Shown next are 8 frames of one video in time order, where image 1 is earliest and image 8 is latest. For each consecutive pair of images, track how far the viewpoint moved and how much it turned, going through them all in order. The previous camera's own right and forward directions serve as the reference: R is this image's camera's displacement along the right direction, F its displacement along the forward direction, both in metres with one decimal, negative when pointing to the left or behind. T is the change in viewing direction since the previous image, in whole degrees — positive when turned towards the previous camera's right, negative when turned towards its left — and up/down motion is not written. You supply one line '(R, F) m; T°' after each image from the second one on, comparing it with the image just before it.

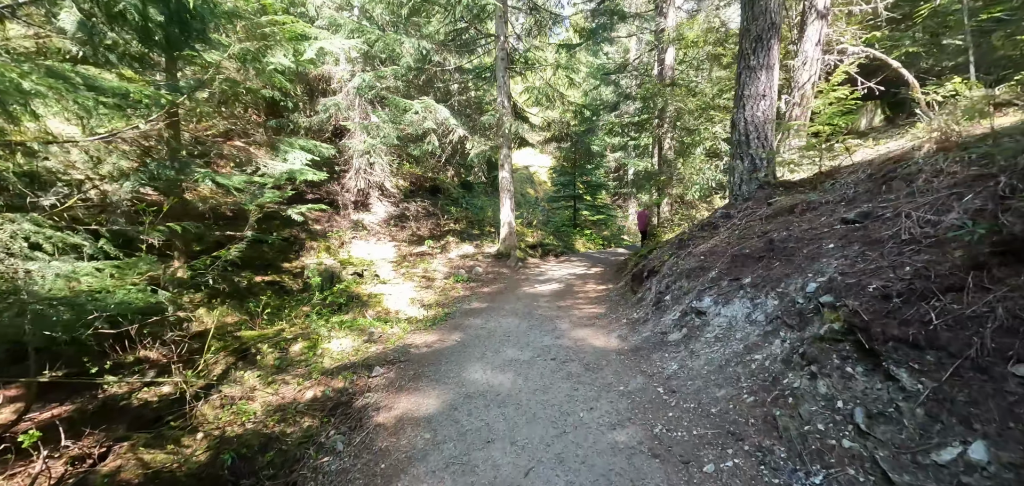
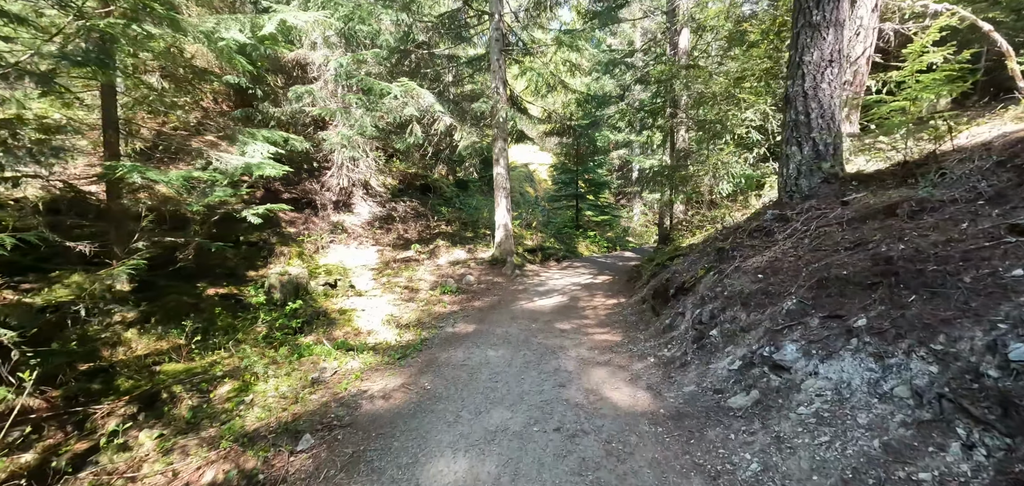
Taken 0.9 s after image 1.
(+0.1, +1.8) m; 0°
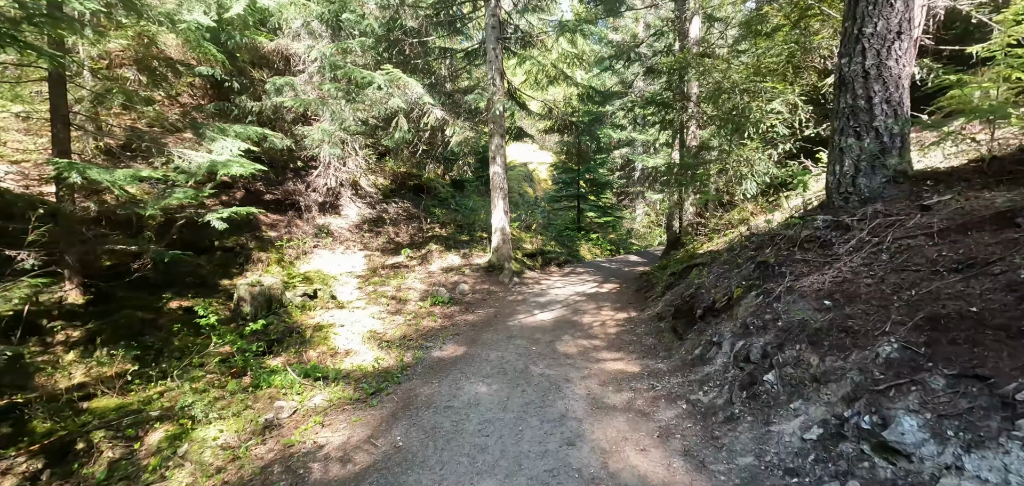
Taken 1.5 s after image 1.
(0.0, +1.1) m; 0°
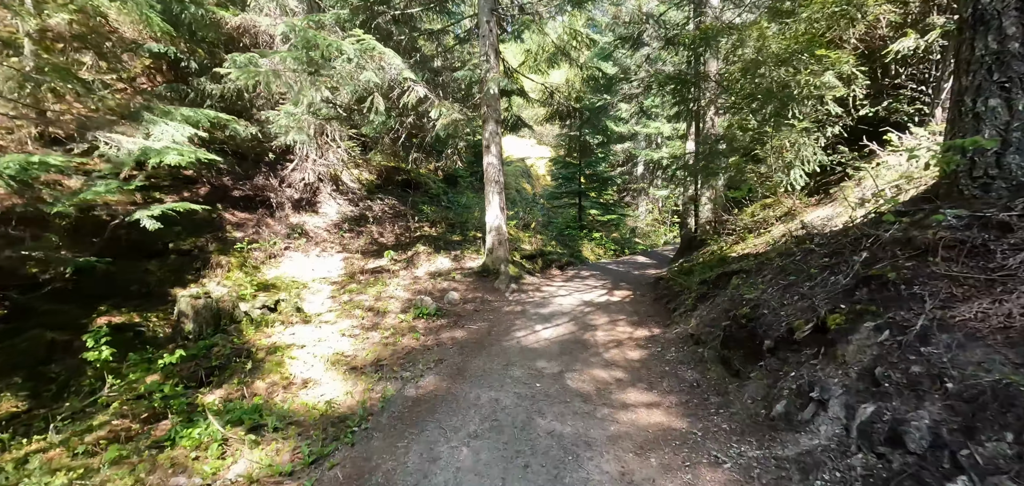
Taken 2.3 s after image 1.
(0.0, +1.6) m; 0°
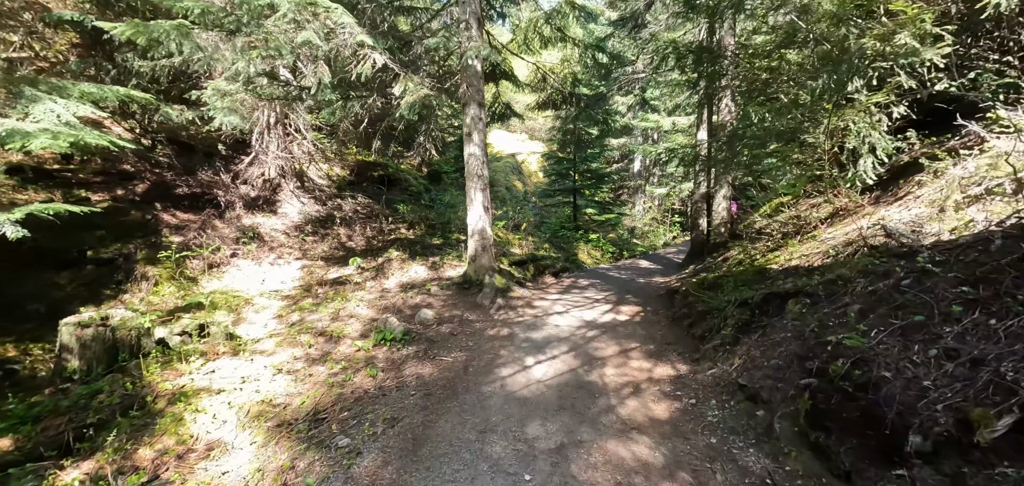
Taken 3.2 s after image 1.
(+0.1, +1.7) m; +1°
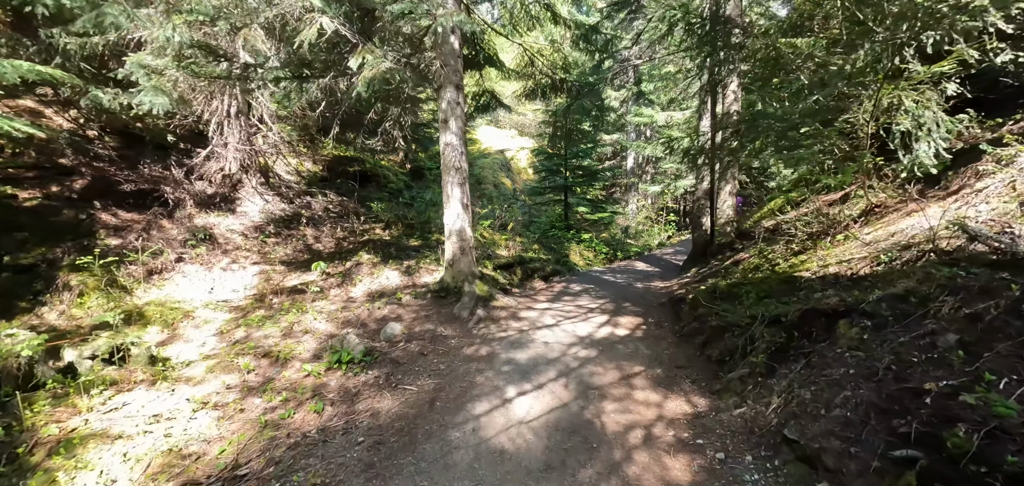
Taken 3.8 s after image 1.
(+0.2, +1.1) m; +1°
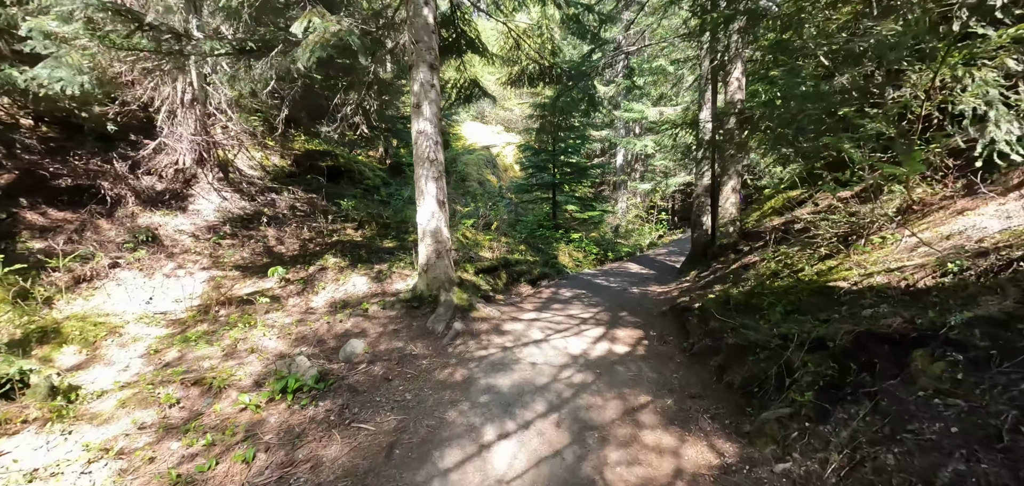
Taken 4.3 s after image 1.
(+0.1, +0.9) m; +2°
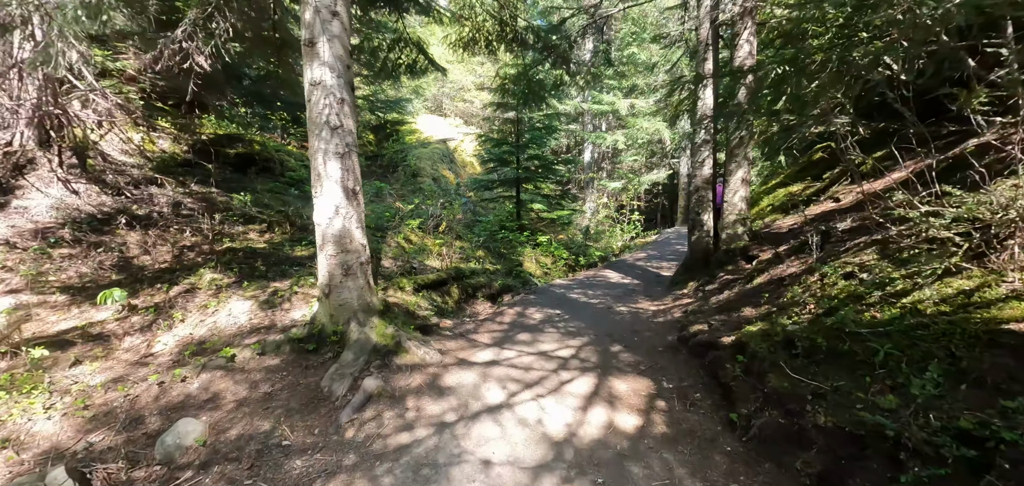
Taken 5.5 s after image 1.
(+0.2, +2.1) m; +5°
